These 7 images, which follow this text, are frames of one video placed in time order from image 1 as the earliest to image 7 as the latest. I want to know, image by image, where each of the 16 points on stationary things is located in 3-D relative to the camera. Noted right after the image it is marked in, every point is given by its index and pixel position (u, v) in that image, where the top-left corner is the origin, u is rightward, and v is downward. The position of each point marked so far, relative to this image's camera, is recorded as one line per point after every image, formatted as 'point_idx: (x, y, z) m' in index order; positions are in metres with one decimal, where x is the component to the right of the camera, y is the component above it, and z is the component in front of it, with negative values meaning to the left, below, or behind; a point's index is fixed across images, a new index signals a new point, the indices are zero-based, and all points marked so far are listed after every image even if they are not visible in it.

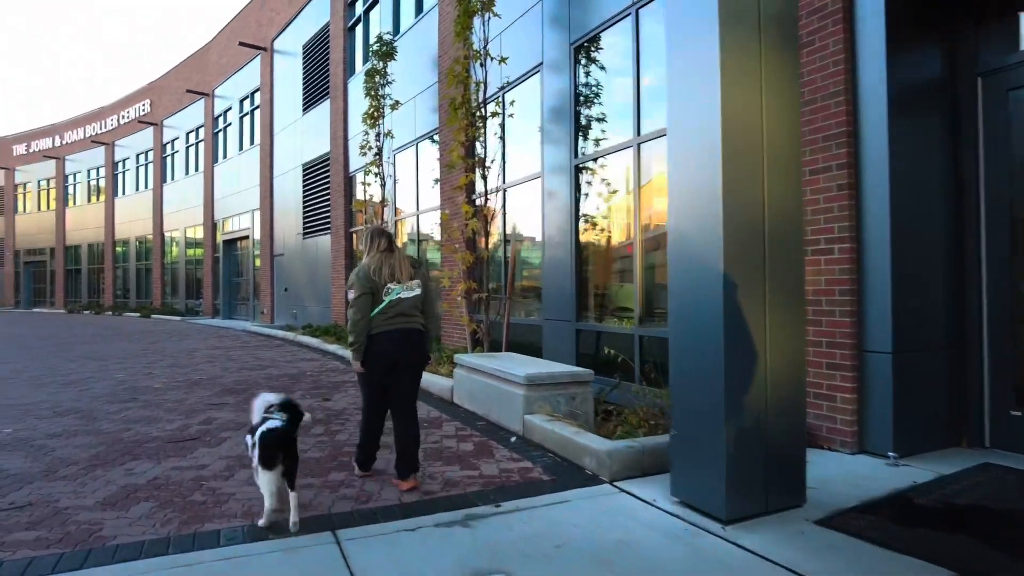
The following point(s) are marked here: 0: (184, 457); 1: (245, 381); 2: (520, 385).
0: (-2.5, -1.3, +5.0) m
1: (-3.8, -1.3, +9.2) m
2: (+0.1, -0.8, +5.6) m
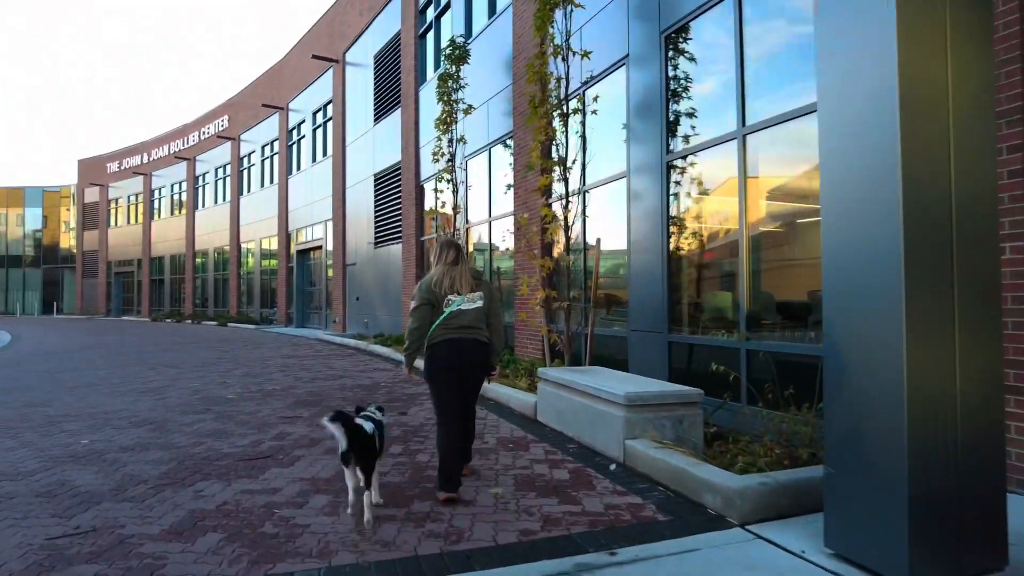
0: (-1.8, -1.3, +4.6) m
1: (-2.6, -1.4, +8.9) m
2: (+0.8, -0.9, +5.0) m
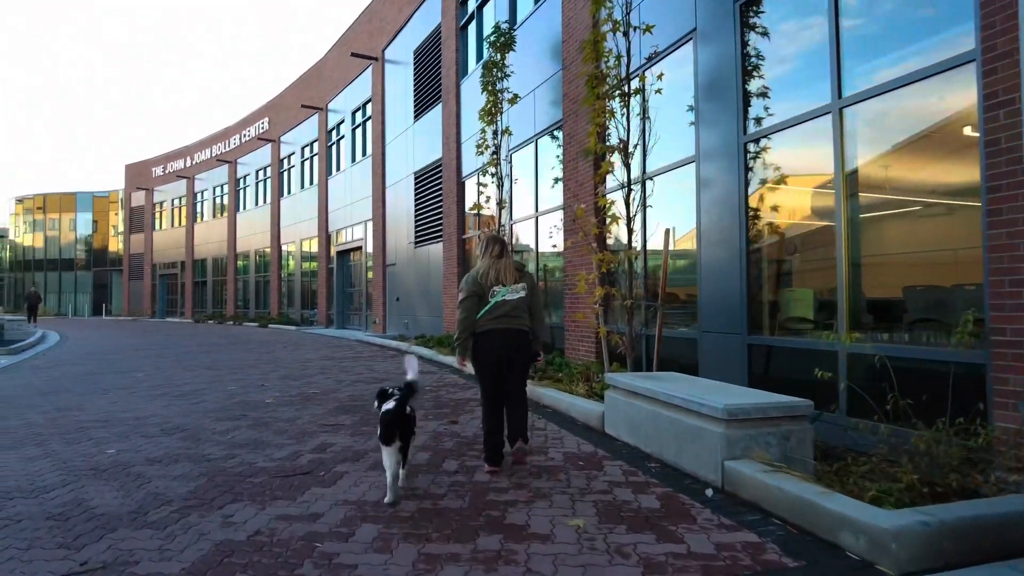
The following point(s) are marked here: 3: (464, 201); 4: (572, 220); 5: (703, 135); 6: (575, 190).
0: (-1.3, -1.3, +4.0) m
1: (-1.9, -1.4, +8.3) m
2: (+1.3, -0.8, +4.2) m
3: (-1.2, +2.2, +16.6) m
4: (+1.0, +1.2, +10.9) m
5: (+2.3, +1.9, +7.9) m
6: (+1.1, +1.6, +10.8) m
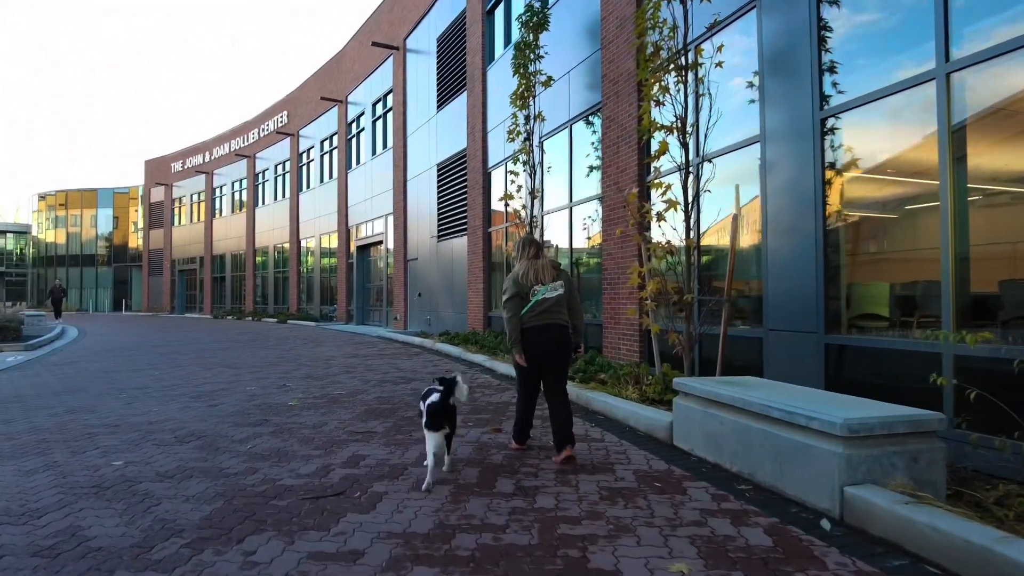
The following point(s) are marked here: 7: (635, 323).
0: (-0.9, -1.2, +3.3) m
1: (-1.4, -1.3, +7.7) m
2: (+1.7, -0.8, +3.5) m
3: (-0.5, +2.3, +15.9) m
4: (+1.6, +1.3, +10.2) m
5: (+2.8, +1.9, +7.1) m
6: (+1.6, +1.7, +10.1) m
7: (+1.8, -0.5, +9.5) m
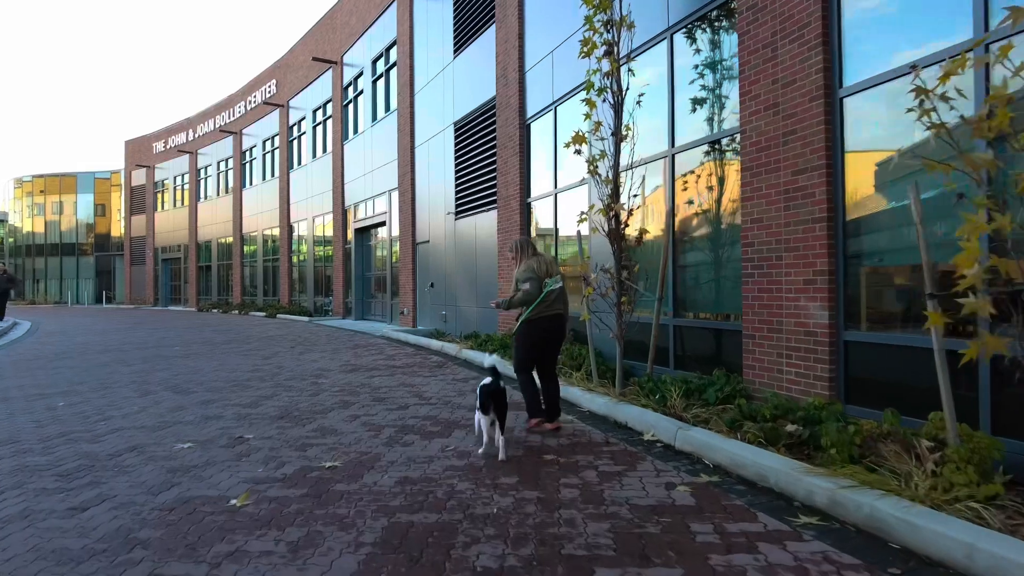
0: (0.0, -1.2, -0.4) m
1: (-0.5, -1.2, +4.0) m
2: (+2.7, -0.8, -0.2) m
3: (+0.3, +2.6, +12.1) m
4: (+2.5, +1.4, +6.4) m
5: (+3.7, +2.0, +3.4) m
6: (+2.5, +1.9, +6.4) m
7: (+2.7, -0.4, +5.8) m
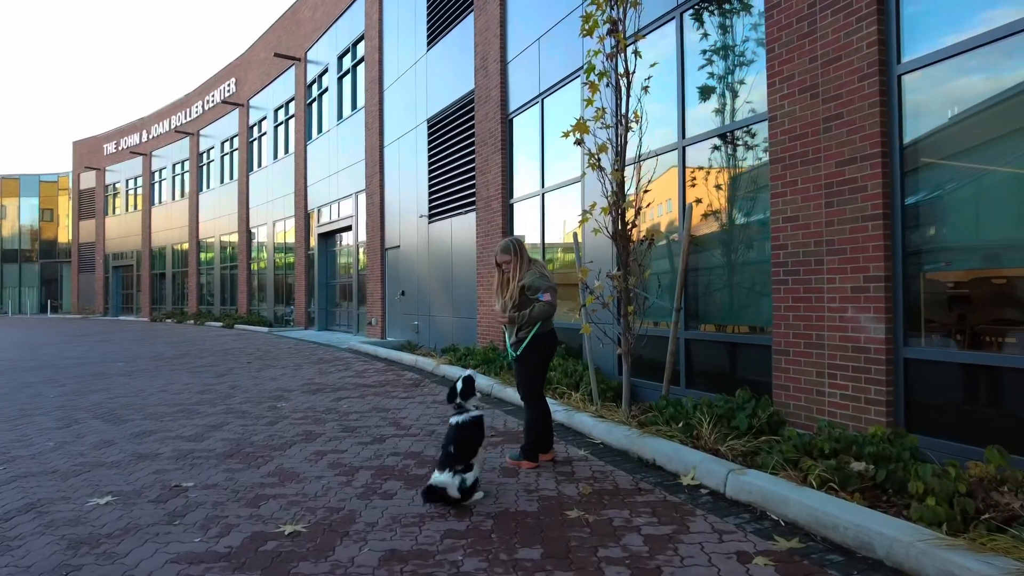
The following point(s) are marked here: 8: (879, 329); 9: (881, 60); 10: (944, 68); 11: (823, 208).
0: (+0.4, -1.2, -1.4) m
1: (-0.4, -1.3, +3.0) m
2: (+3.0, -0.8, -1.0) m
3: (0.0, +2.4, +11.2) m
4: (+2.5, +1.4, +5.6) m
5: (+3.9, +2.0, +2.7) m
6: (+2.5, +1.8, +5.5) m
7: (+2.7, -0.5, +5.0) m
8: (+2.8, -0.3, +4.9) m
9: (+2.8, +1.7, +4.9) m
10: (+3.2, +1.6, +4.8) m
11: (+2.6, +0.7, +5.3) m
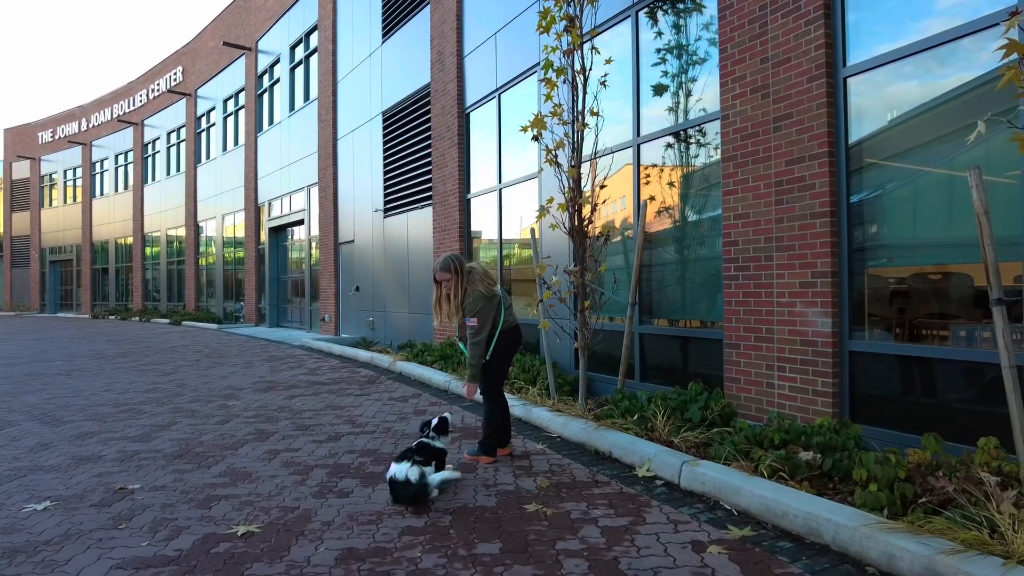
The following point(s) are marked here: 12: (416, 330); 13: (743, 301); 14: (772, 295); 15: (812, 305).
0: (+0.5, -1.2, -1.3) m
1: (-0.6, -1.3, +2.9) m
2: (+3.1, -0.8, -0.8) m
3: (-0.7, +2.5, +11.1) m
4: (+2.1, +1.4, +5.7) m
5: (+3.7, +2.0, +2.9) m
6: (+2.1, +1.8, +5.7) m
7: (+2.4, -0.4, +5.1) m
8: (+2.4, -0.3, +5.1) m
9: (+2.5, +1.8, +5.1) m
10: (+2.8, +1.6, +4.9) m
11: (+2.2, +0.7, +5.5) m
12: (-1.8, -0.8, +12.7) m
13: (+2.1, -0.1, +5.8) m
14: (+2.2, -0.1, +5.5) m
15: (+2.4, -0.1, +5.1) m
